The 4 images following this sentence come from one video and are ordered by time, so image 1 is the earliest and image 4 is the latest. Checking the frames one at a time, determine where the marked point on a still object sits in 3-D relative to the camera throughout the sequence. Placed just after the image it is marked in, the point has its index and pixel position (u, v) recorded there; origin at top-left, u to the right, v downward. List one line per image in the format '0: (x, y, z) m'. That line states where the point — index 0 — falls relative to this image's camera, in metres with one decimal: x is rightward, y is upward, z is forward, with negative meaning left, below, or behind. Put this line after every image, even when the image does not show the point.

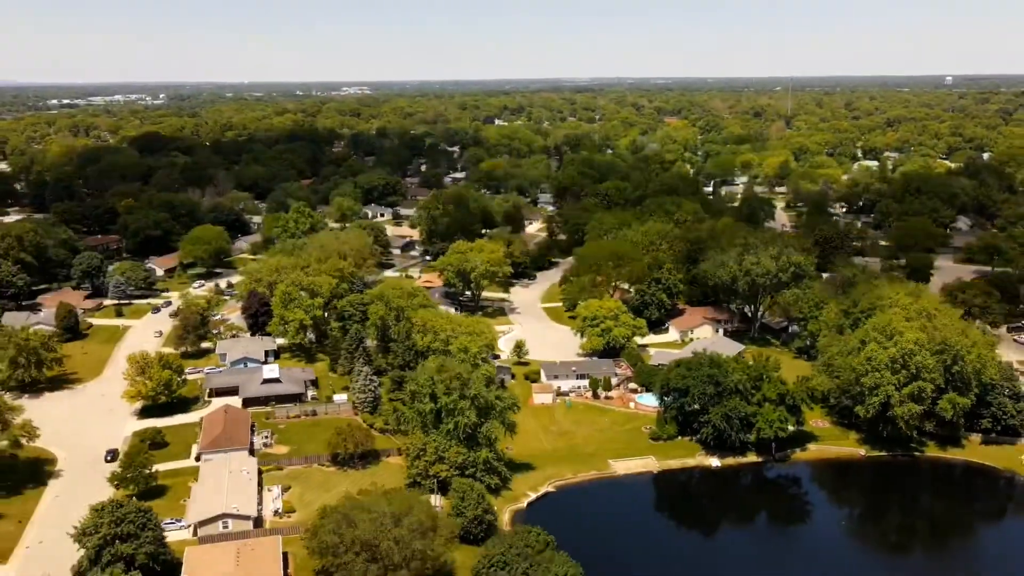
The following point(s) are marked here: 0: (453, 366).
0: (-1.2, -1.6, +19.6) m
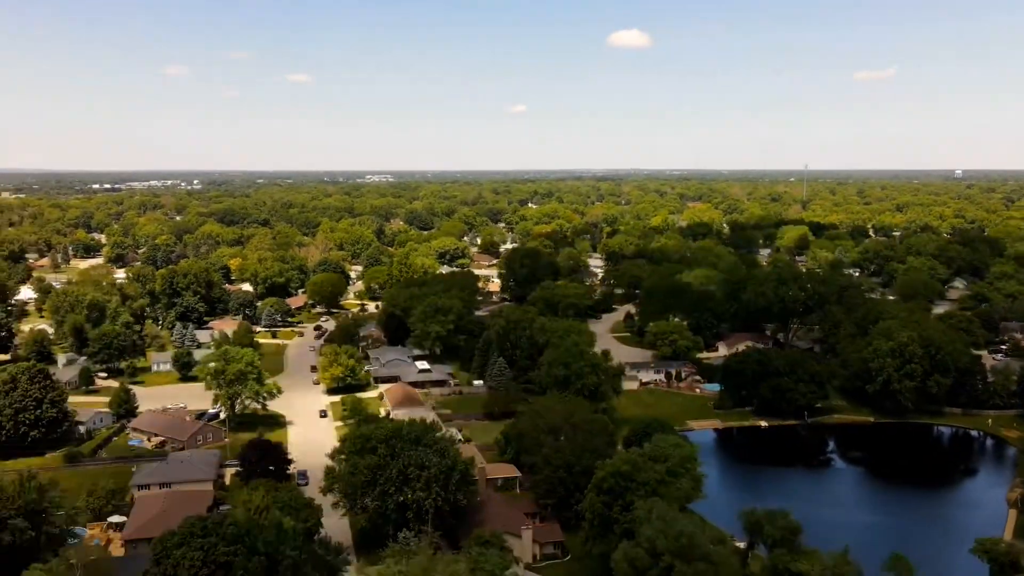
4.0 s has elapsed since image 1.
0: (+1.8, -1.8, +27.2) m
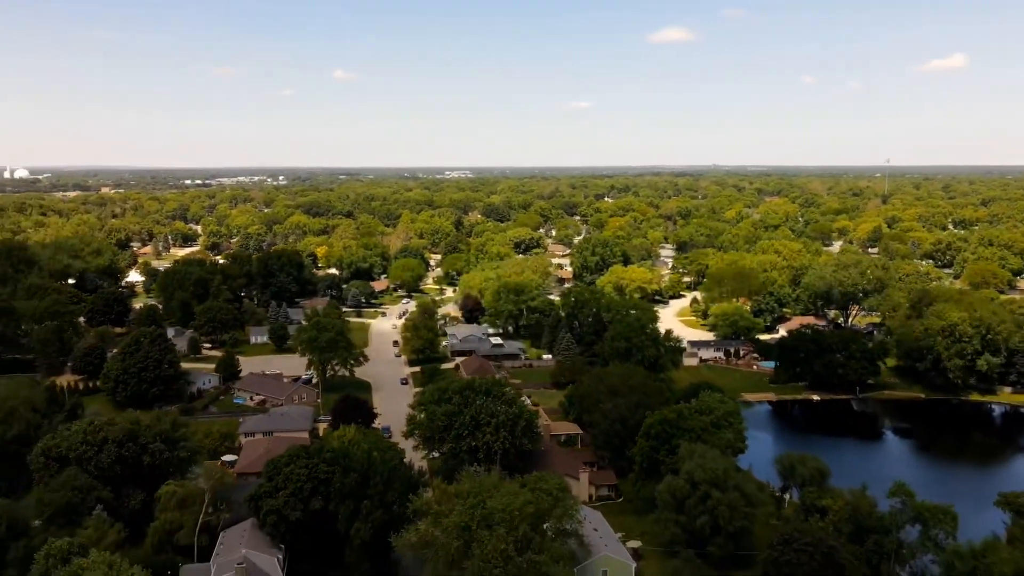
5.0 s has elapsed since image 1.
0: (+3.8, -1.2, +29.1) m
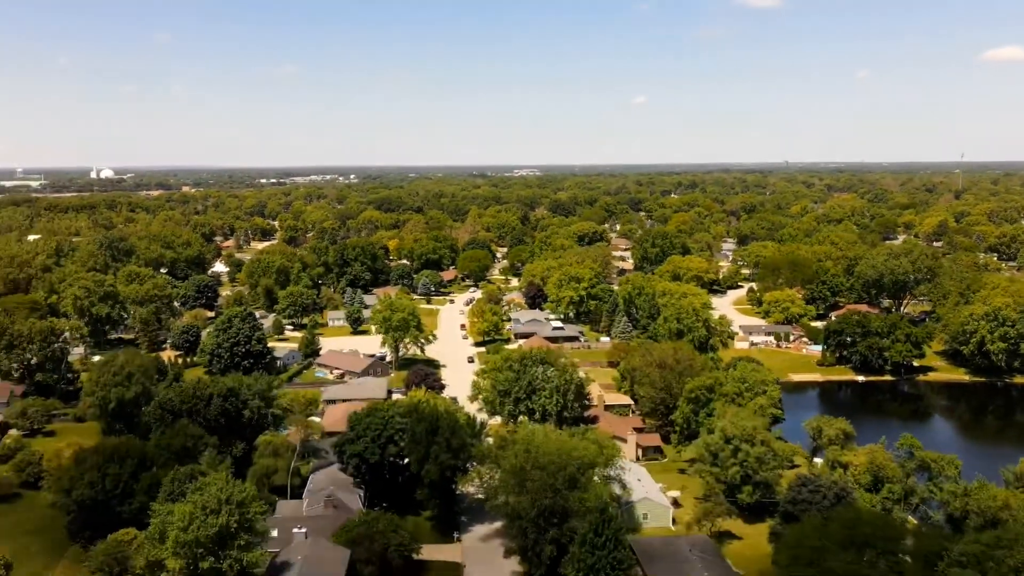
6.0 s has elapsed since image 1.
0: (+5.8, -0.7, +30.9) m
